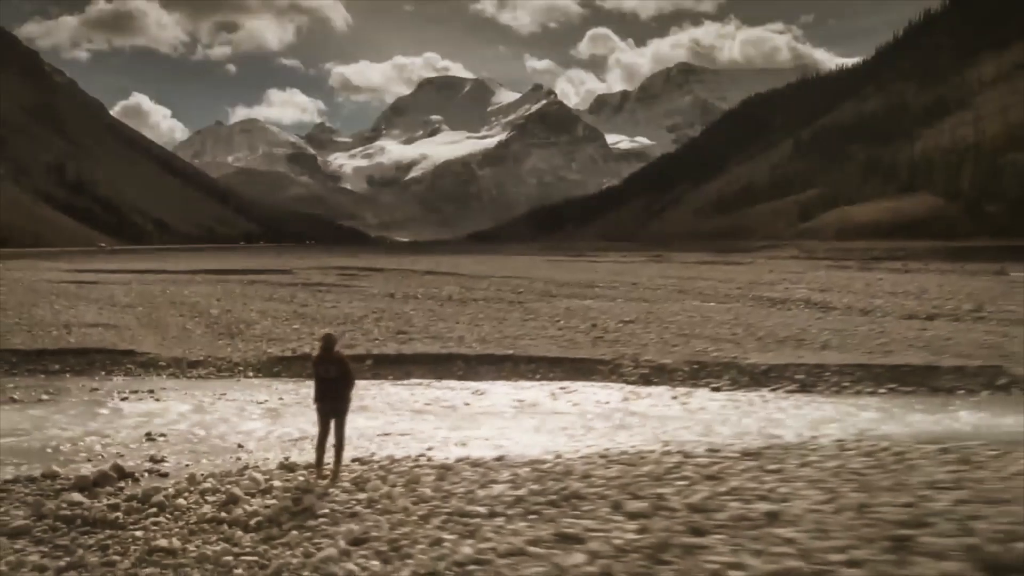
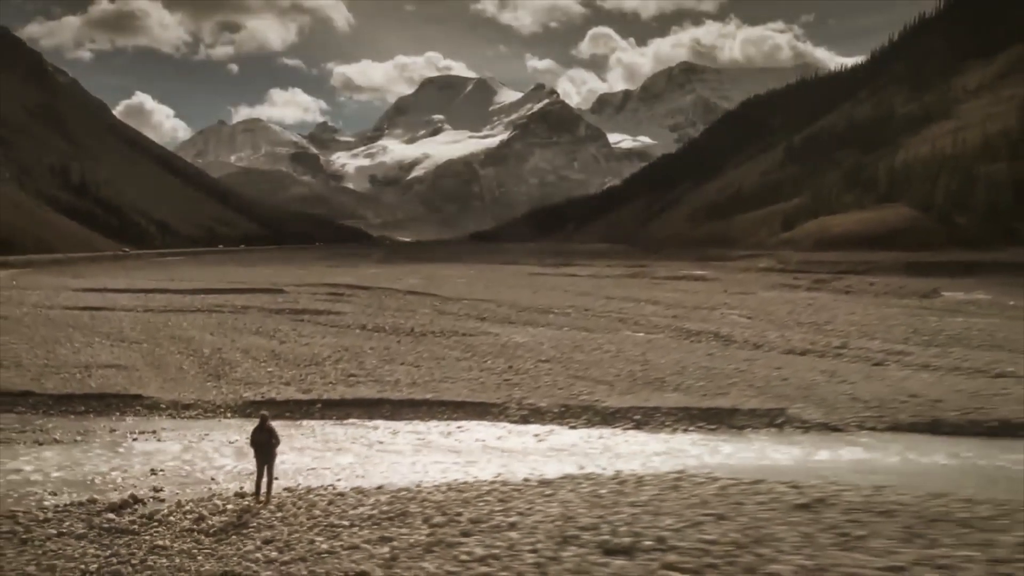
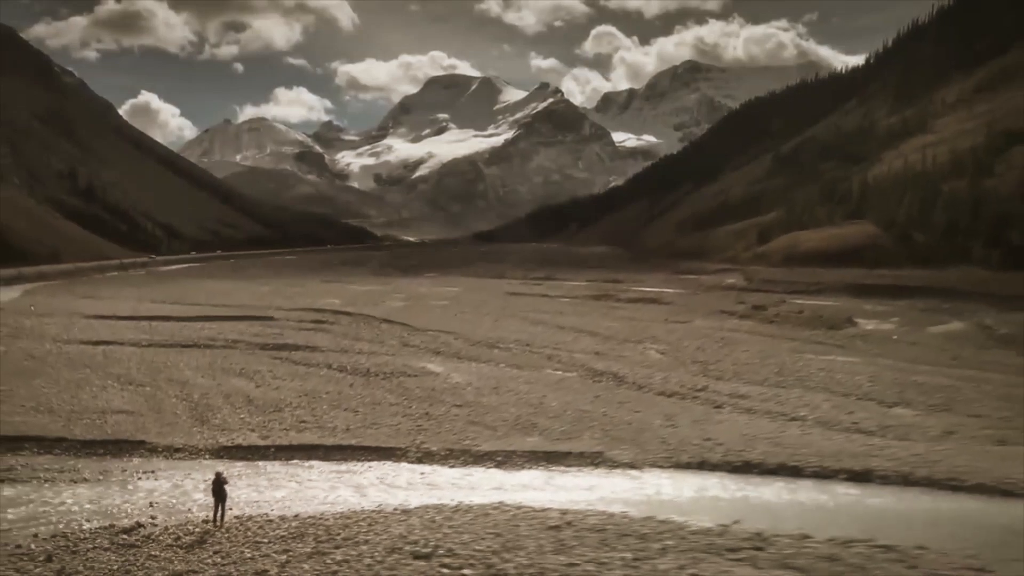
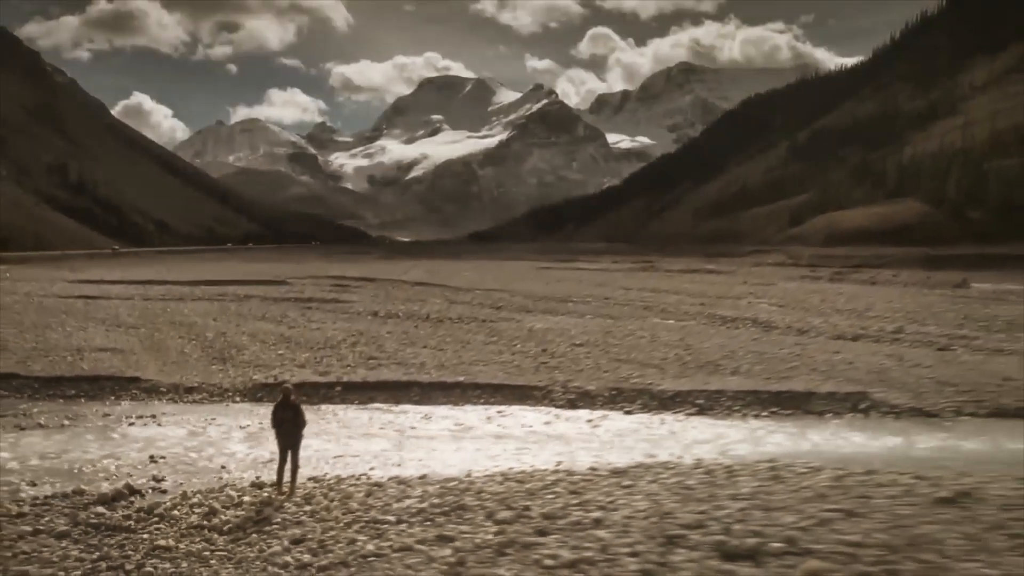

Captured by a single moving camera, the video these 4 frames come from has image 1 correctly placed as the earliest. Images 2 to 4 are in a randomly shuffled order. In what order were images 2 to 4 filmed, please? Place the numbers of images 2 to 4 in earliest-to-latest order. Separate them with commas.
4, 2, 3
